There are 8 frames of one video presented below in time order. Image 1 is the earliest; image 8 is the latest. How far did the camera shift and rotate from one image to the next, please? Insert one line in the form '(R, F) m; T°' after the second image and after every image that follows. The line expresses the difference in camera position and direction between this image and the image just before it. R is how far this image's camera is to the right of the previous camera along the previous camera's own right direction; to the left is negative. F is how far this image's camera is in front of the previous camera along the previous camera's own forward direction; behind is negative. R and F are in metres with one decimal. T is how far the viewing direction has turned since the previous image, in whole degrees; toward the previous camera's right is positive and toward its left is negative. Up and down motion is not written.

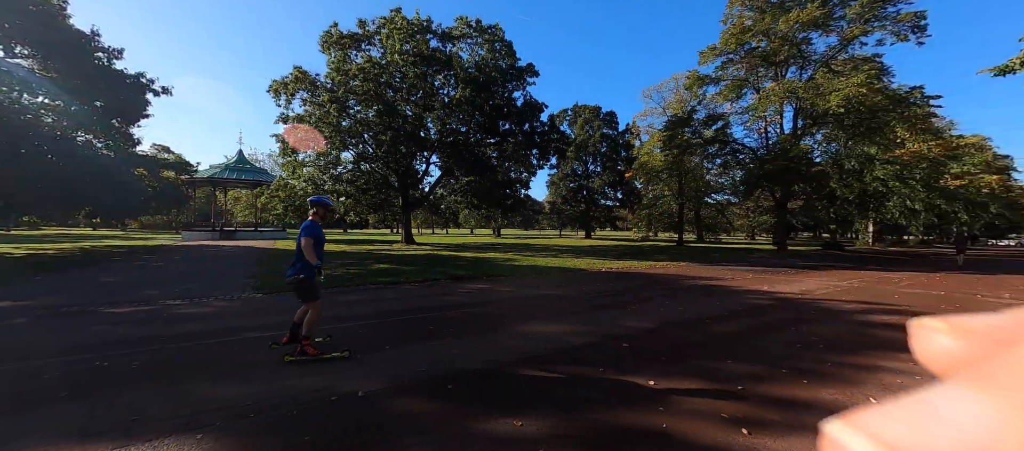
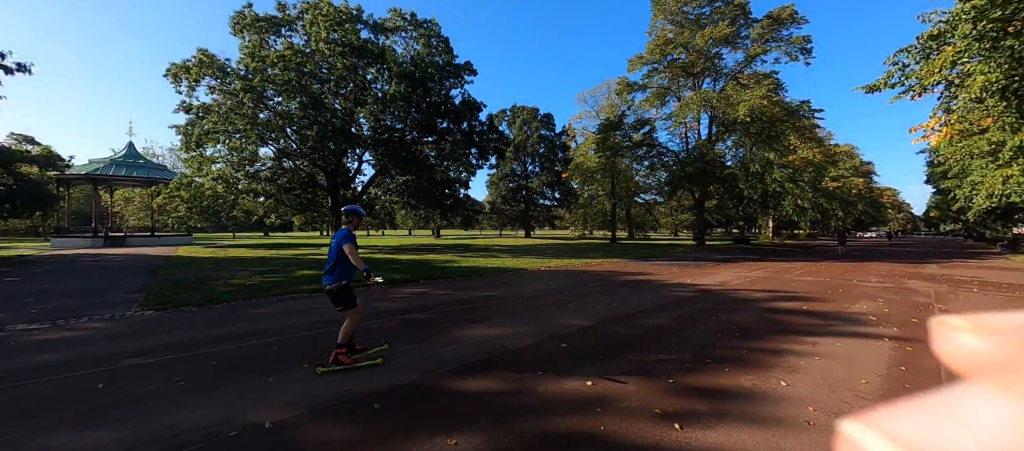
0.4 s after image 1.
(+0.1, +0.2) m; +9°
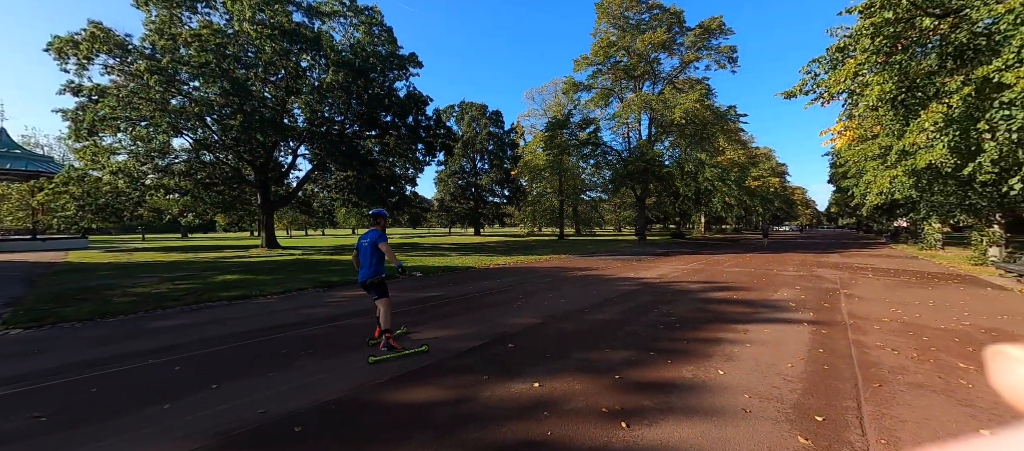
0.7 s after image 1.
(+0.1, +0.3) m; +8°
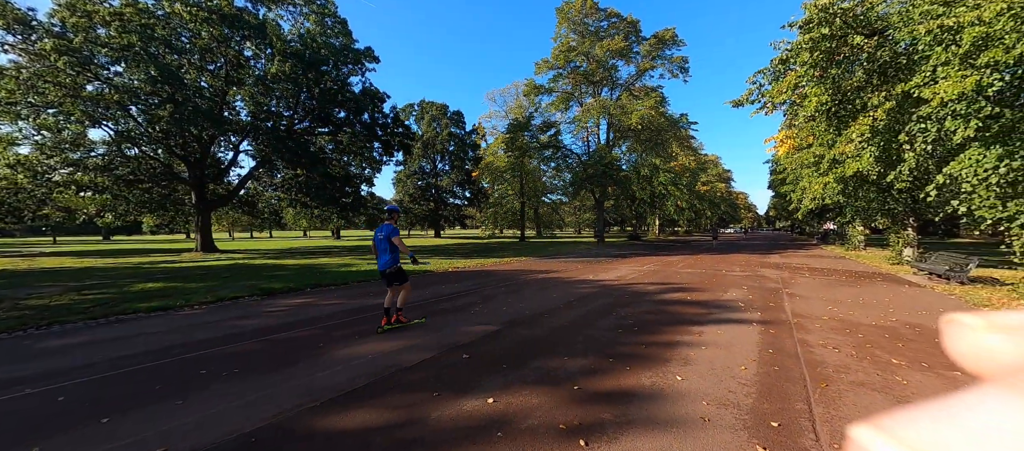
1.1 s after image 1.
(+0.1, +0.3) m; +6°
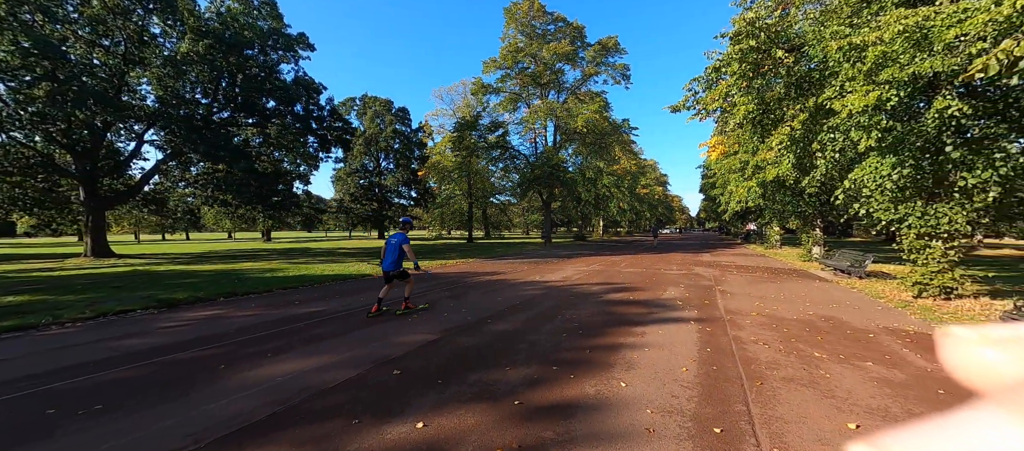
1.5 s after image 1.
(+0.1, +0.4) m; +8°
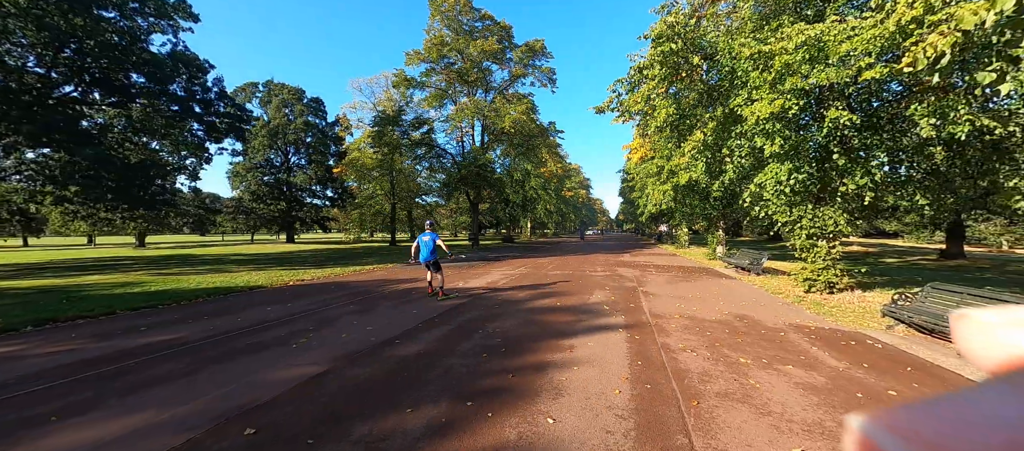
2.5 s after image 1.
(+0.3, +0.9) m; +11°
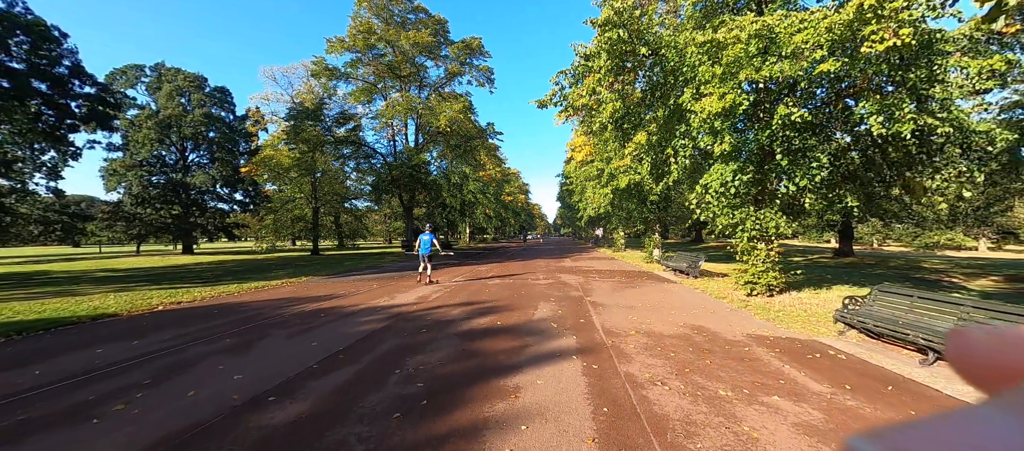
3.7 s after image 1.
(+0.2, +1.4) m; +9°
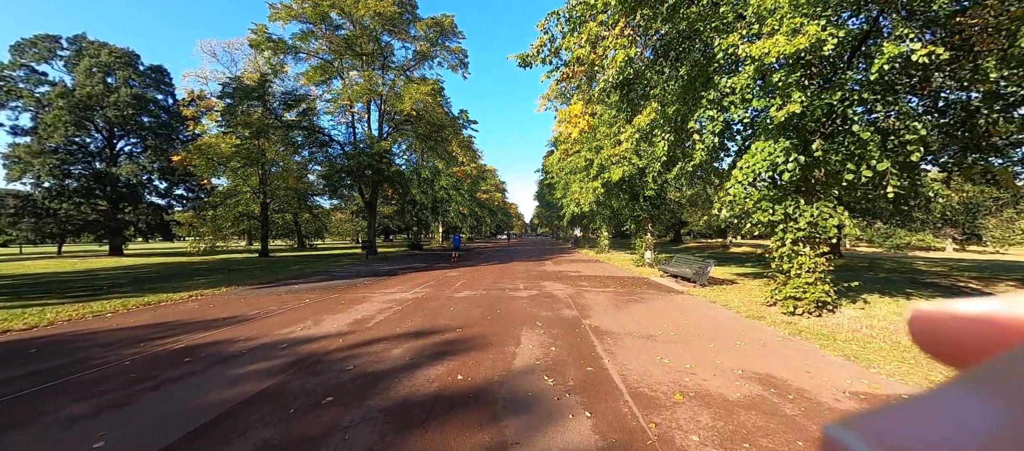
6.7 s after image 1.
(+0.1, +2.7) m; +4°
